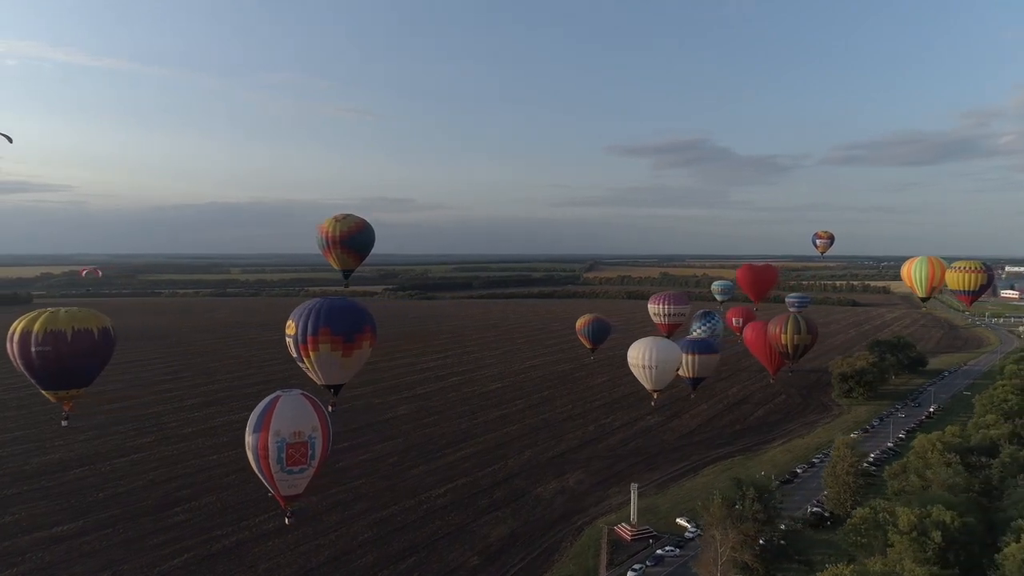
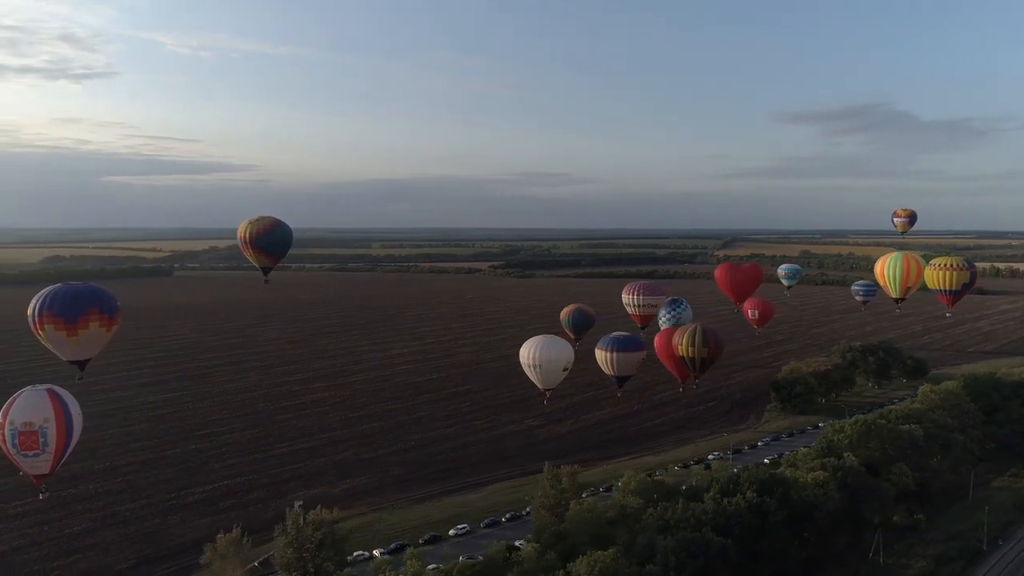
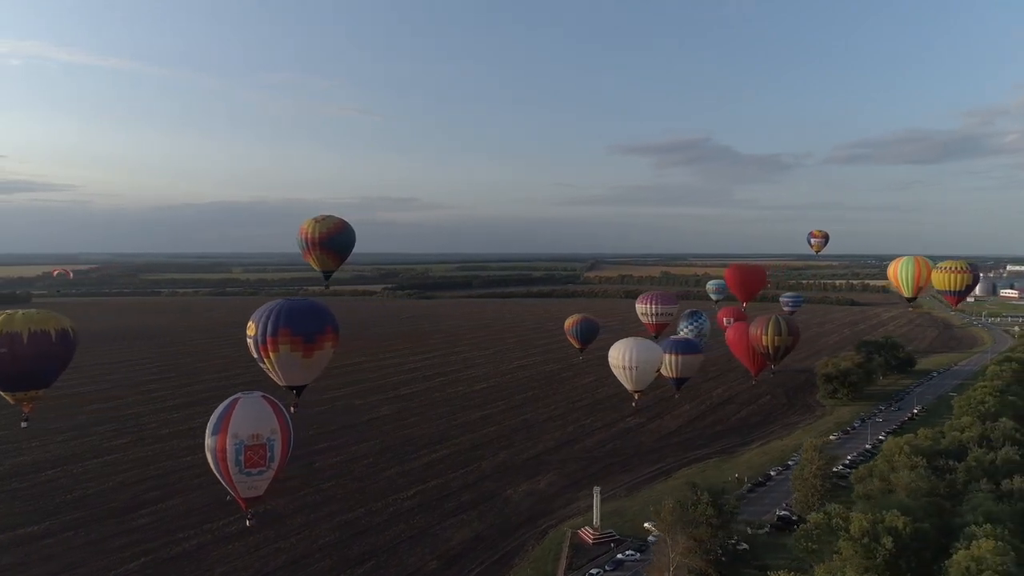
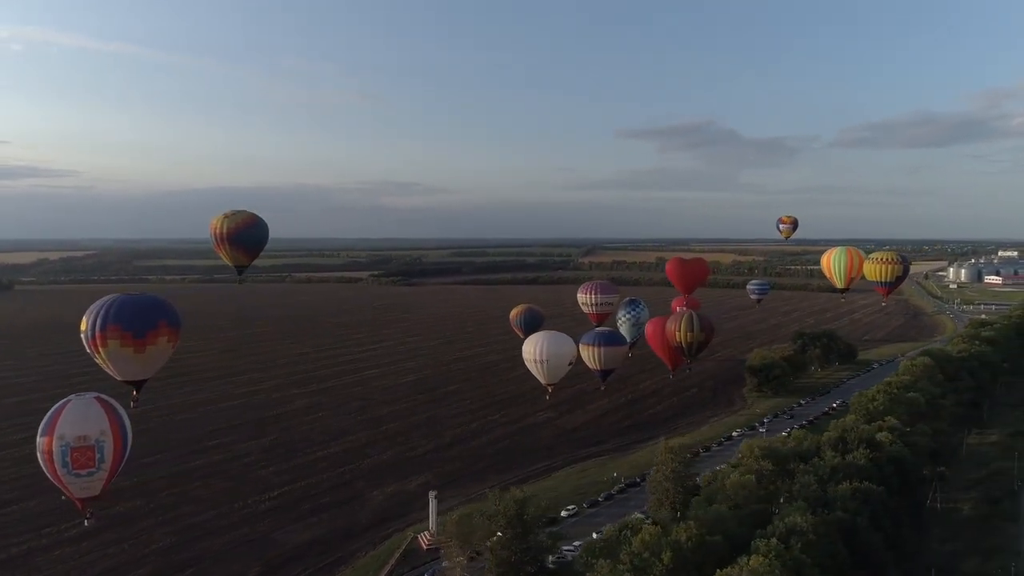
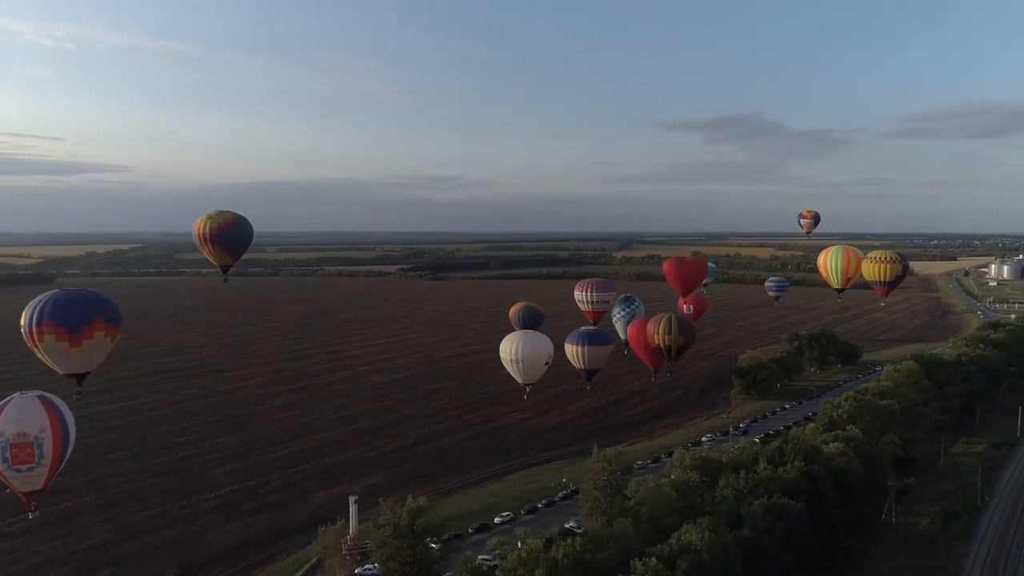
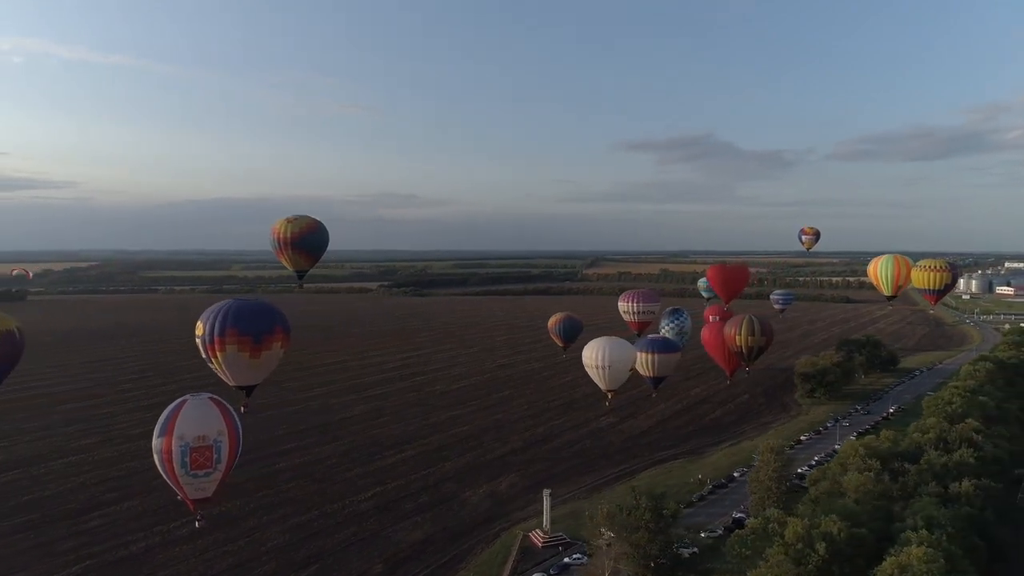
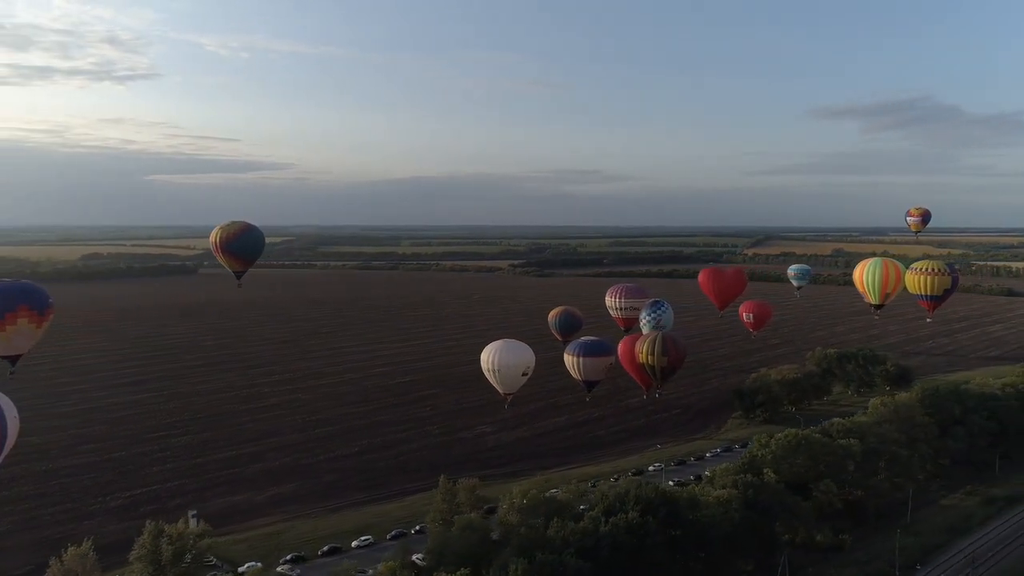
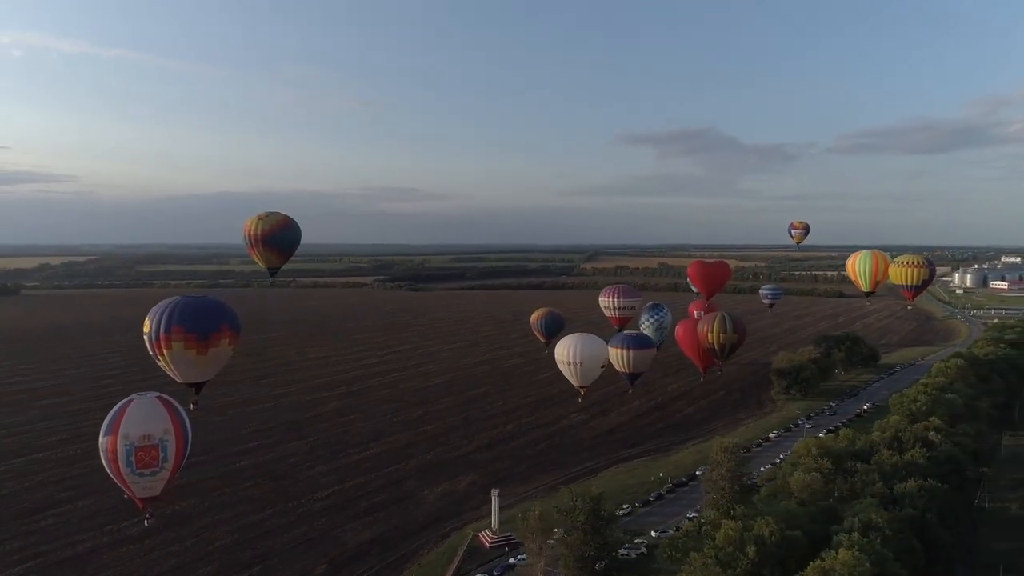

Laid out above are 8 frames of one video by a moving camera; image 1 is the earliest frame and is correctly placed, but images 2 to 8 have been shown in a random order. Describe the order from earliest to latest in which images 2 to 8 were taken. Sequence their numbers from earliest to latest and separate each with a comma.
3, 6, 8, 4, 5, 2, 7
